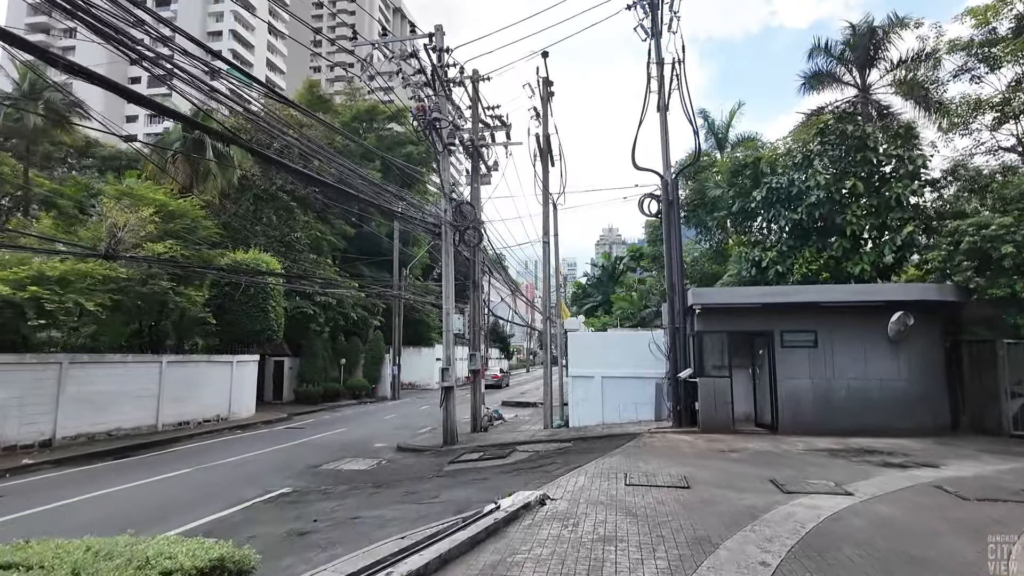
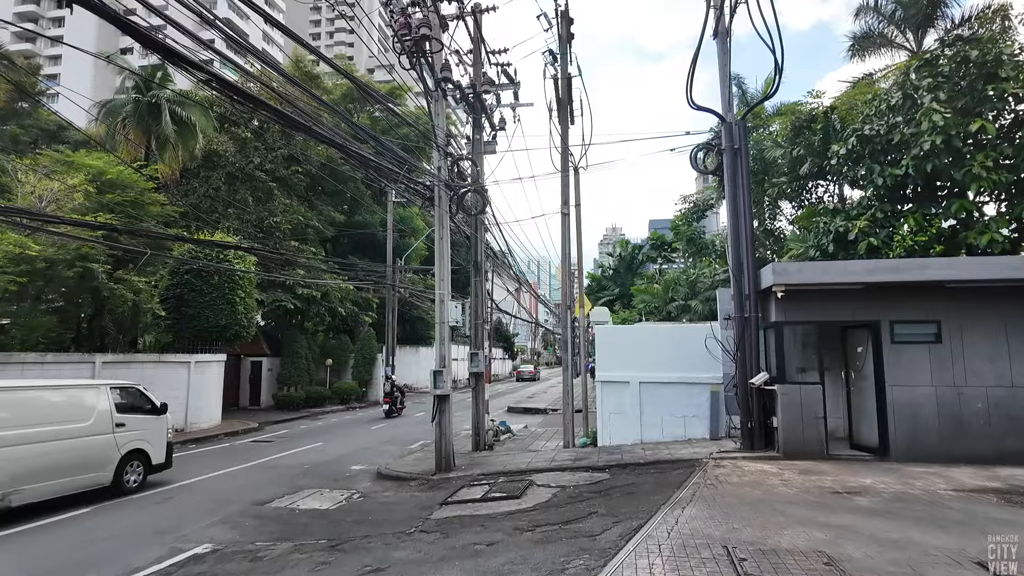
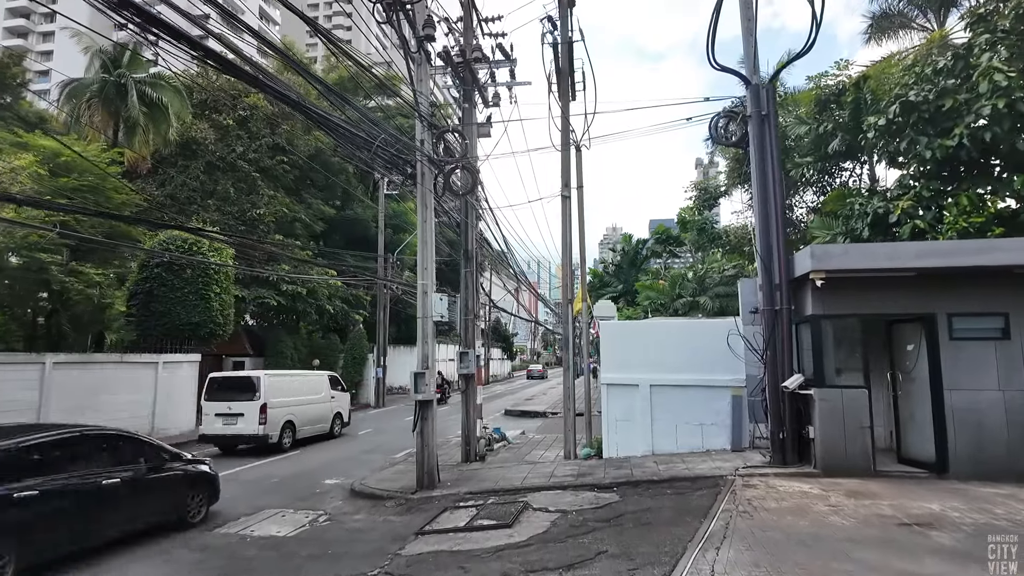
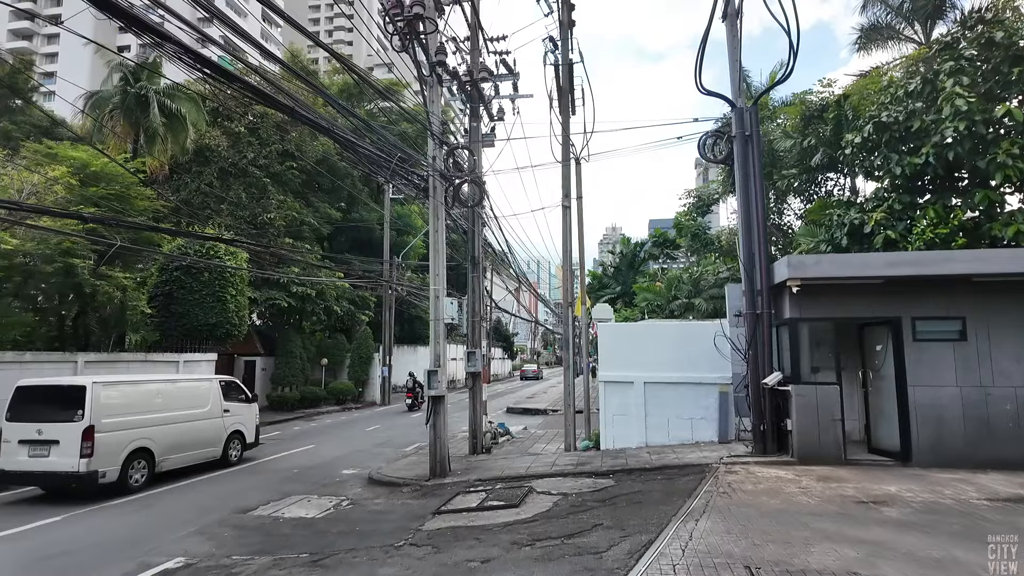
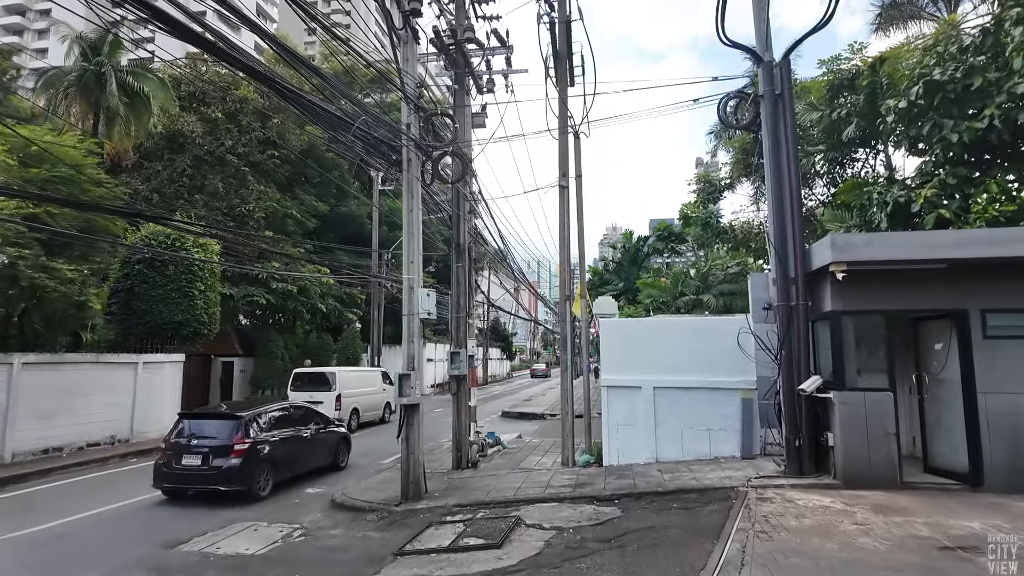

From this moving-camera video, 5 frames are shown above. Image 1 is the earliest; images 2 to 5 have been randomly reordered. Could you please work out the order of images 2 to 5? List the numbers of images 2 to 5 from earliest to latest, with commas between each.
2, 4, 3, 5
